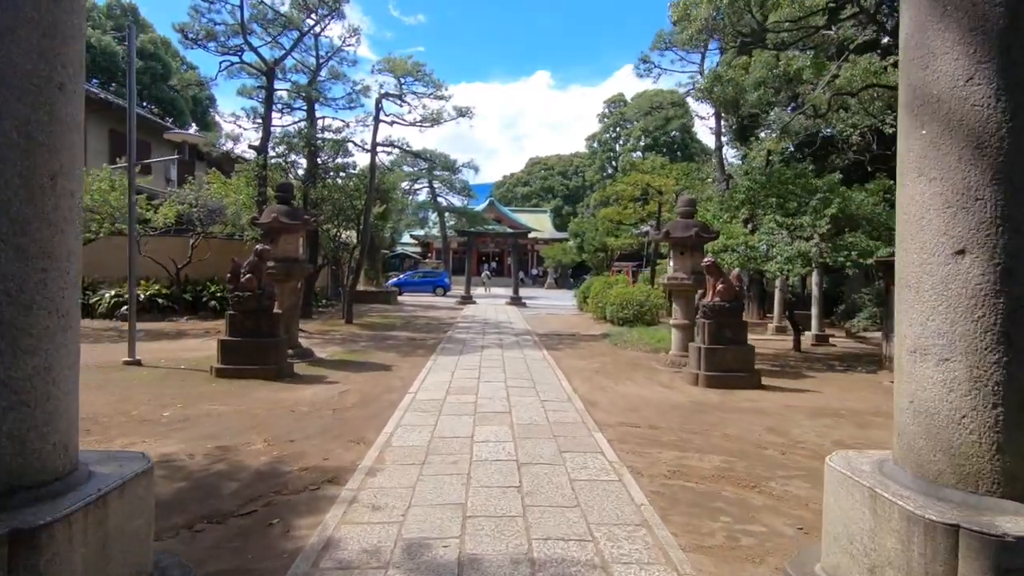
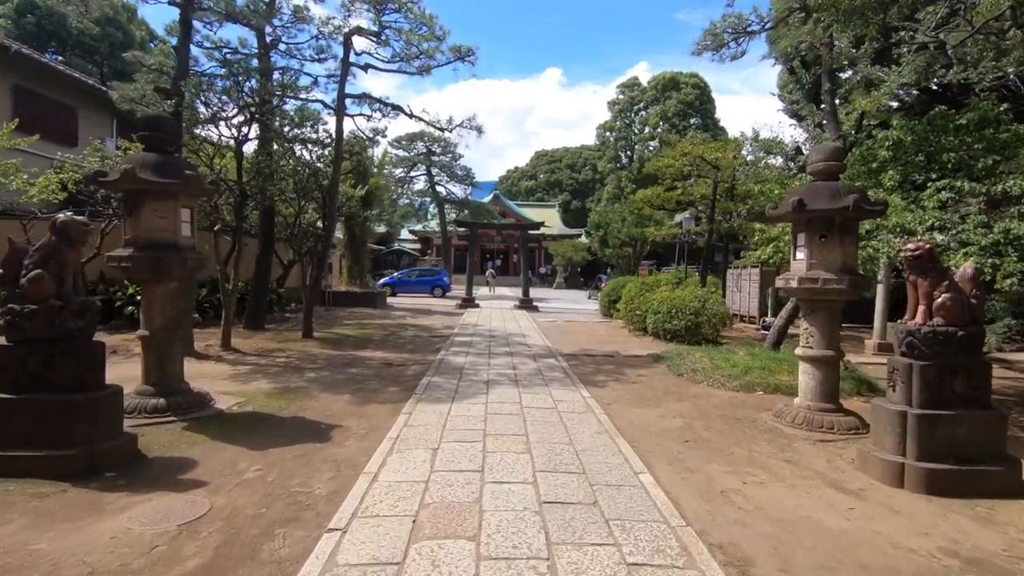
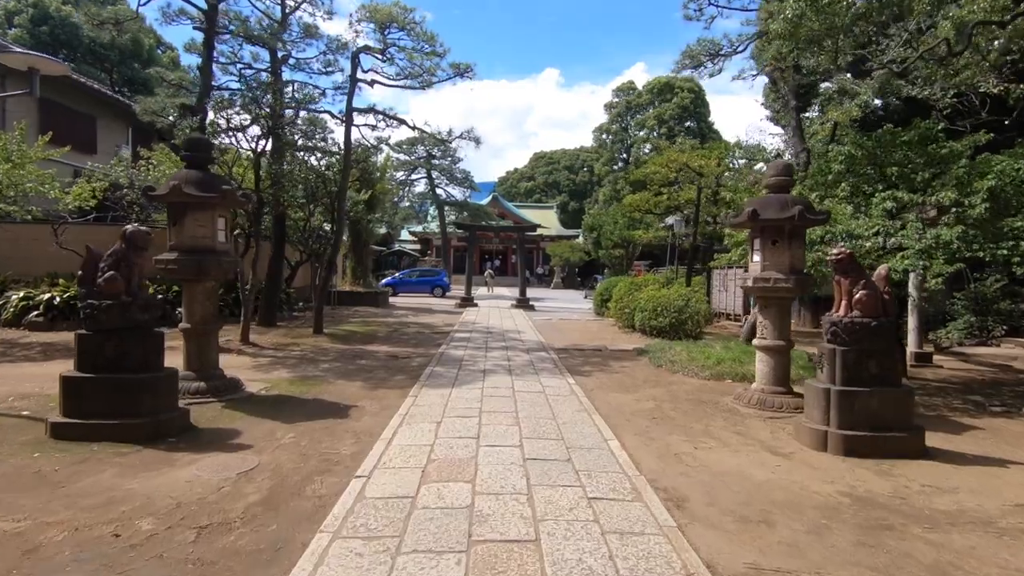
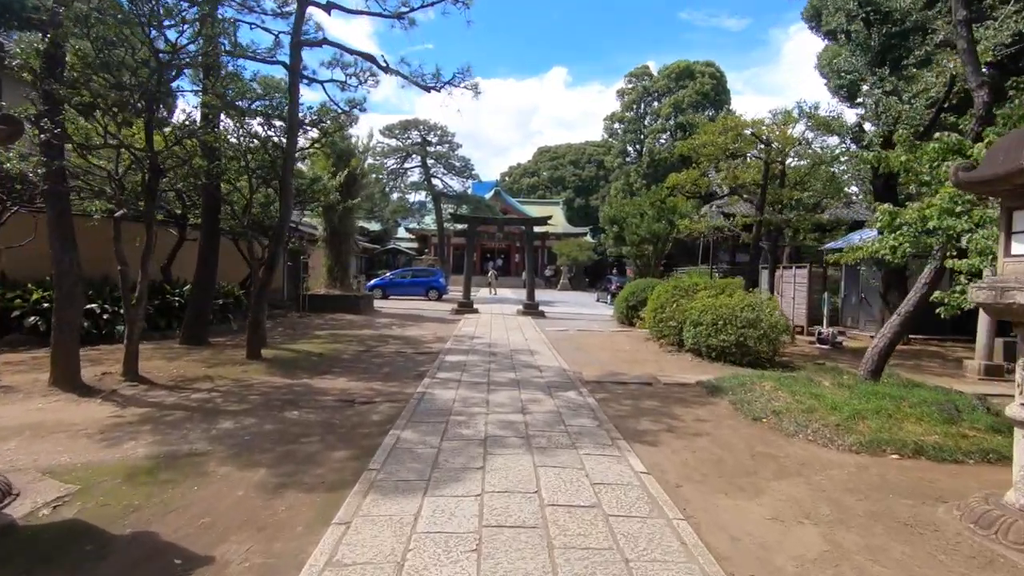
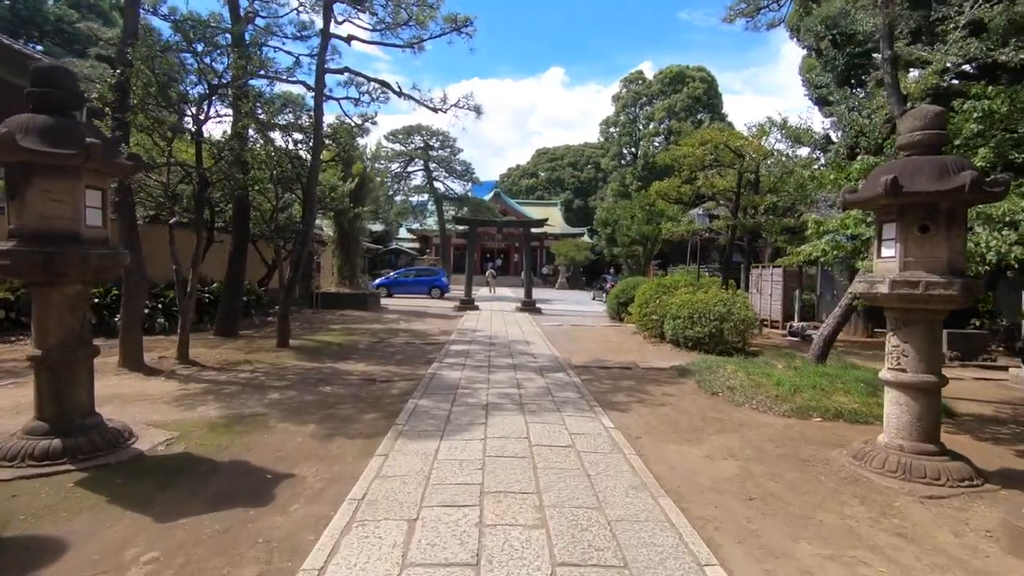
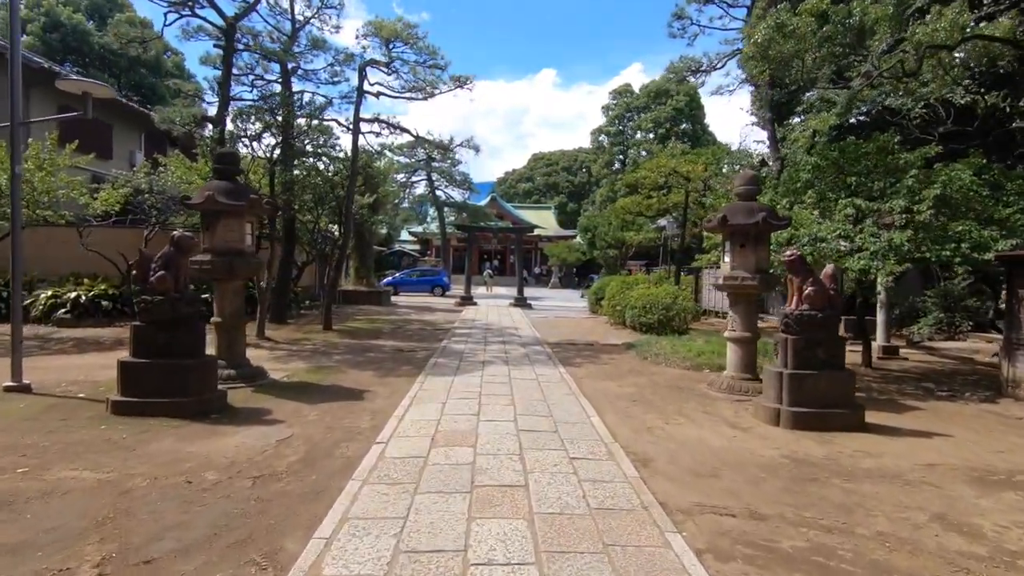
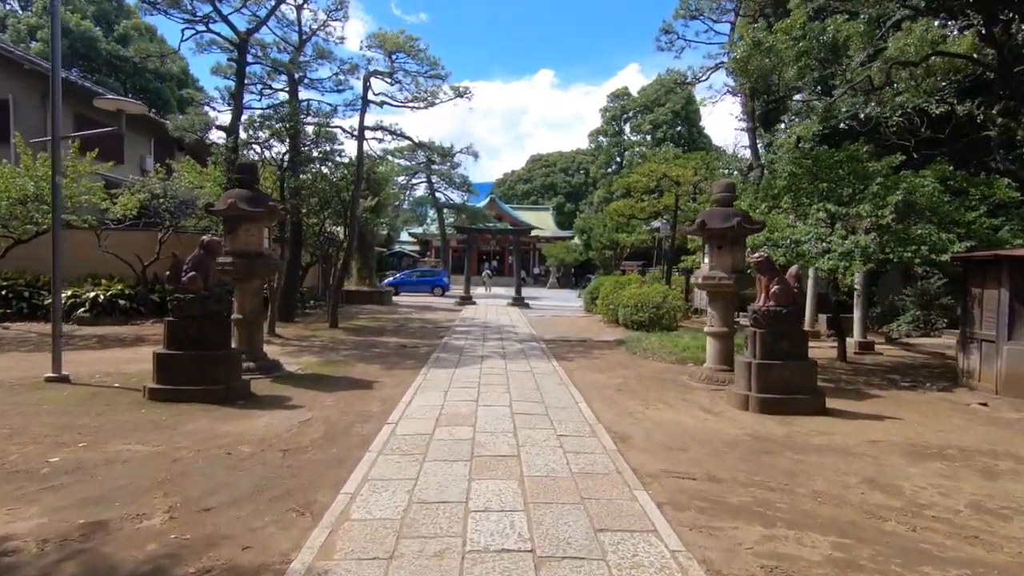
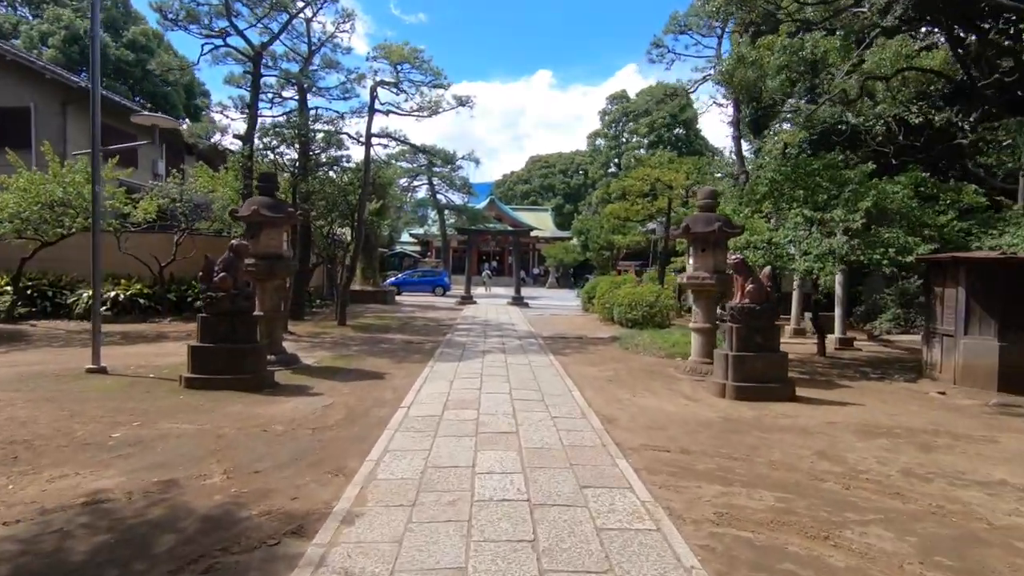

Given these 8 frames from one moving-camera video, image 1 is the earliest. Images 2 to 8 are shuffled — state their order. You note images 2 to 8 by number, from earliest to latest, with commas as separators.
8, 7, 6, 3, 2, 5, 4
